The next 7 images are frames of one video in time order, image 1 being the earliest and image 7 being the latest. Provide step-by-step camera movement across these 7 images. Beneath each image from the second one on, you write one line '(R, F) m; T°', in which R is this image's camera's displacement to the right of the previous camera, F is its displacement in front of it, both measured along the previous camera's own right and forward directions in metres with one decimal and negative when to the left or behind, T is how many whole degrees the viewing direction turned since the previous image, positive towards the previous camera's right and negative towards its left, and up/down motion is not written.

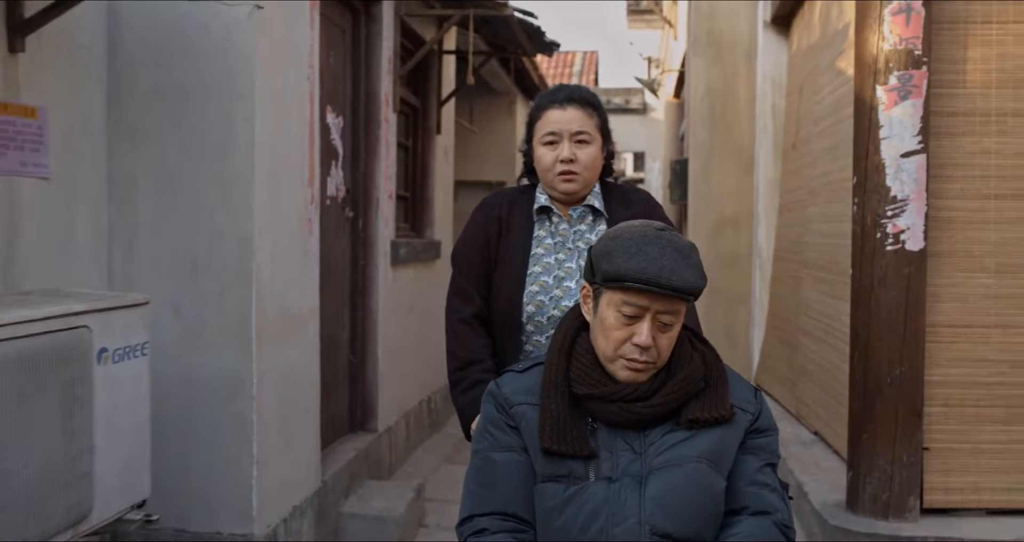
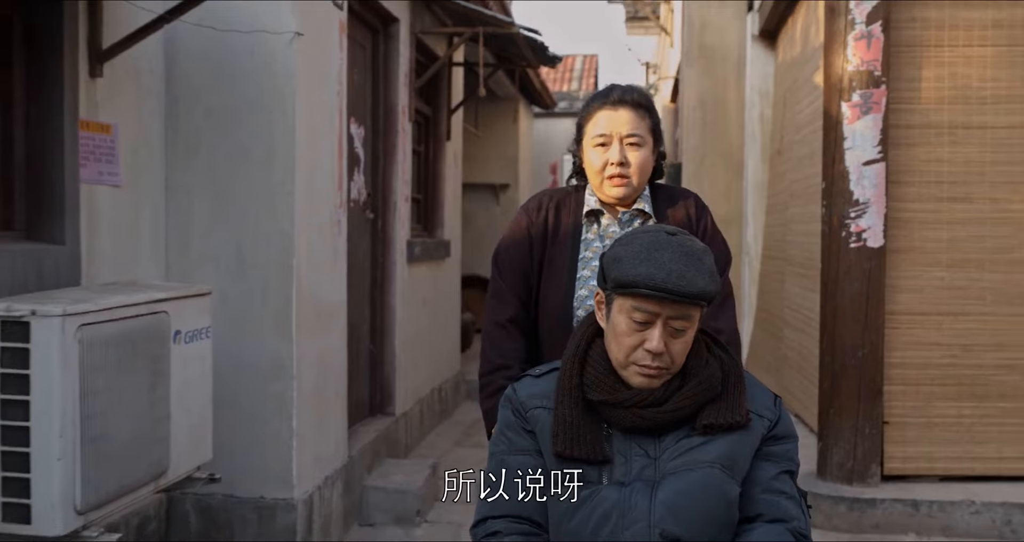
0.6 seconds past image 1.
(0.0, -0.5) m; 0°
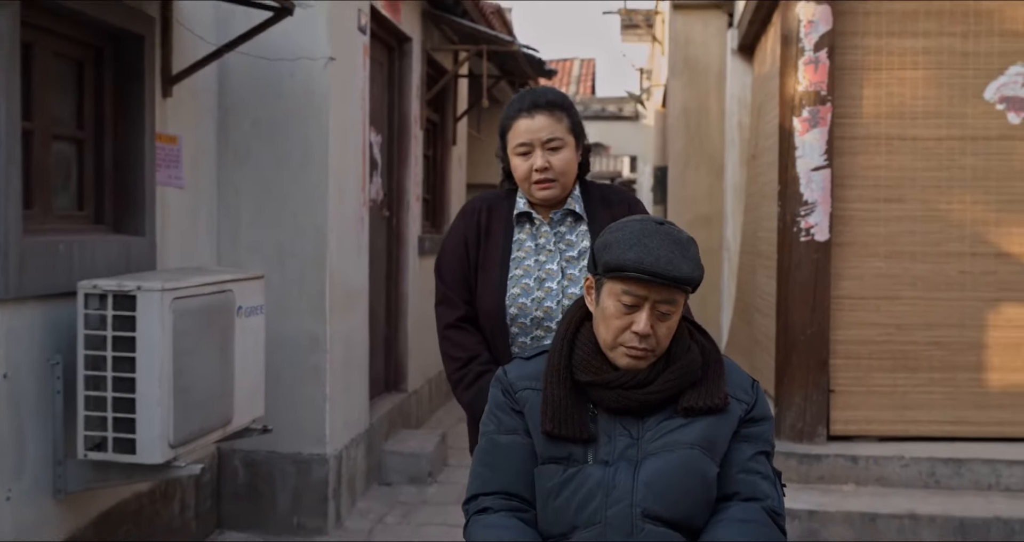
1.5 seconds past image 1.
(0.0, -0.7) m; 0°
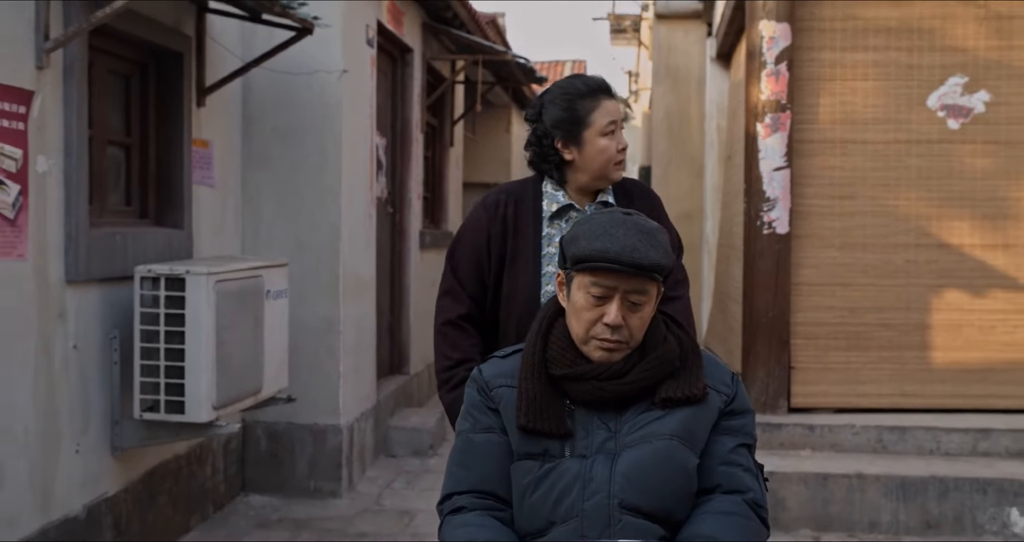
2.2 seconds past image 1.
(0.0, -0.6) m; 0°
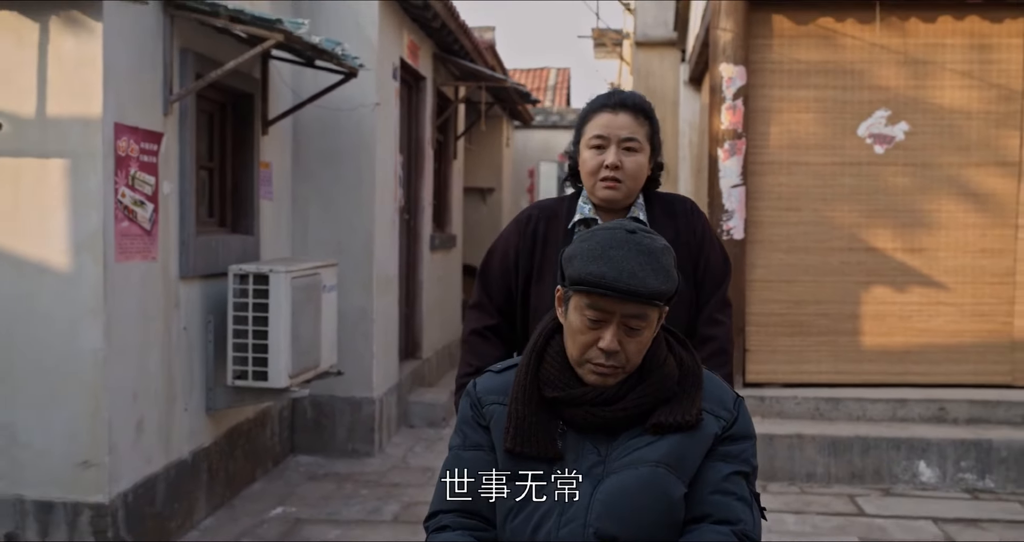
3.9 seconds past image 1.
(-0.1, -1.1) m; +1°
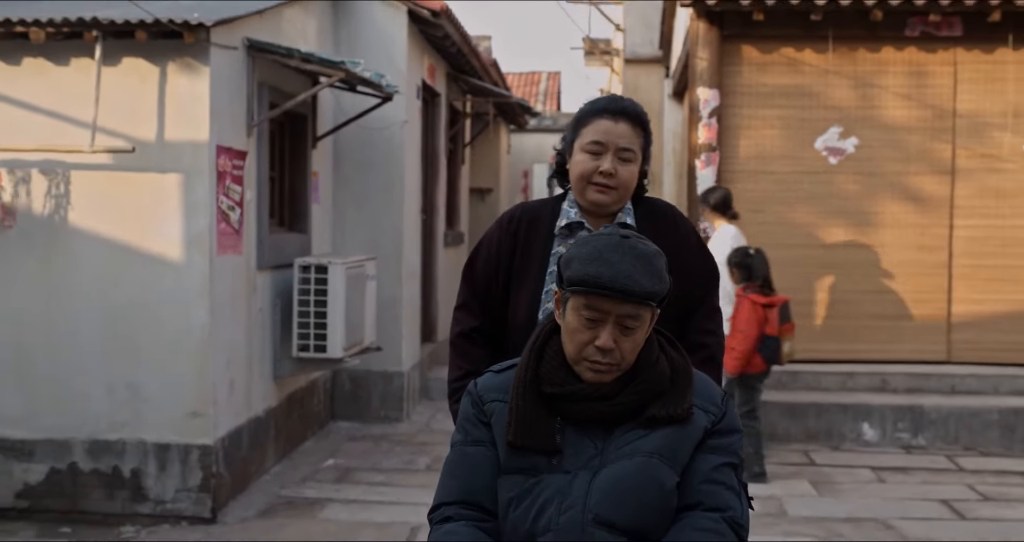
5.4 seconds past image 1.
(-0.2, -1.1) m; +1°
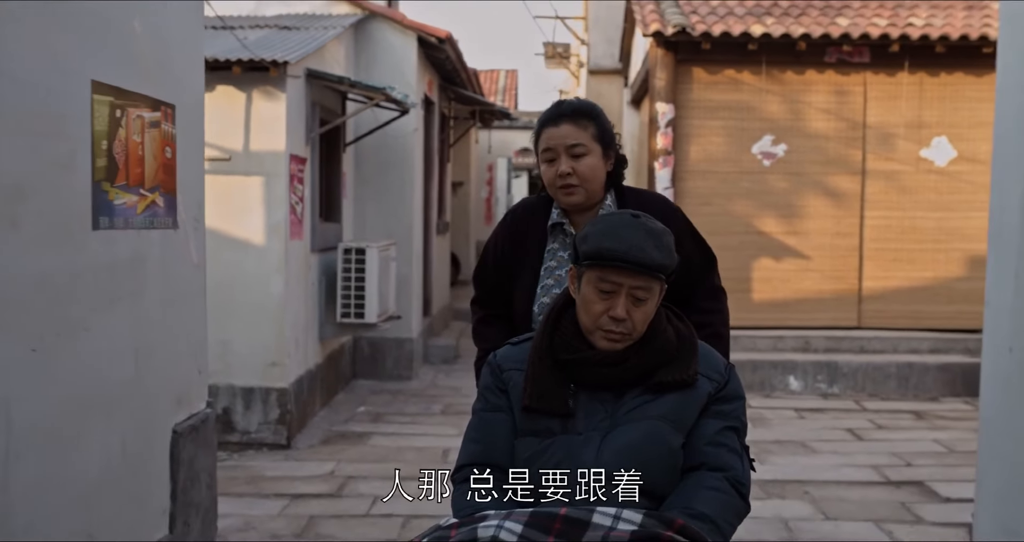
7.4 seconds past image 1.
(-0.4, -1.6) m; +3°
